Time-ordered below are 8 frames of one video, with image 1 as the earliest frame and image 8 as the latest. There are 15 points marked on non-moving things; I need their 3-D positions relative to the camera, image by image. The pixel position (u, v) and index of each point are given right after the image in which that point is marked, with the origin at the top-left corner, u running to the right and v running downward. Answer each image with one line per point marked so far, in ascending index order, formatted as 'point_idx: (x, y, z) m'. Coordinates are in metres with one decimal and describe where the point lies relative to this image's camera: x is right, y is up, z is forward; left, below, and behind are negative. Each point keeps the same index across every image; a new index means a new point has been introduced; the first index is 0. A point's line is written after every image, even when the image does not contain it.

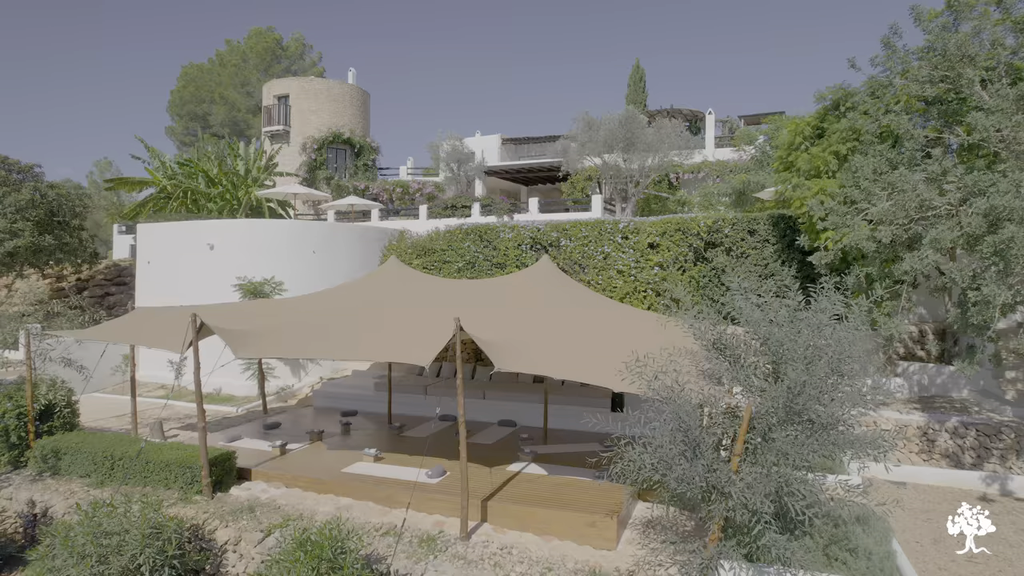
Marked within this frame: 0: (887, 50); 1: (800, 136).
0: (+7.1, +4.5, +13.3) m
1: (+6.2, +3.3, +15.2) m
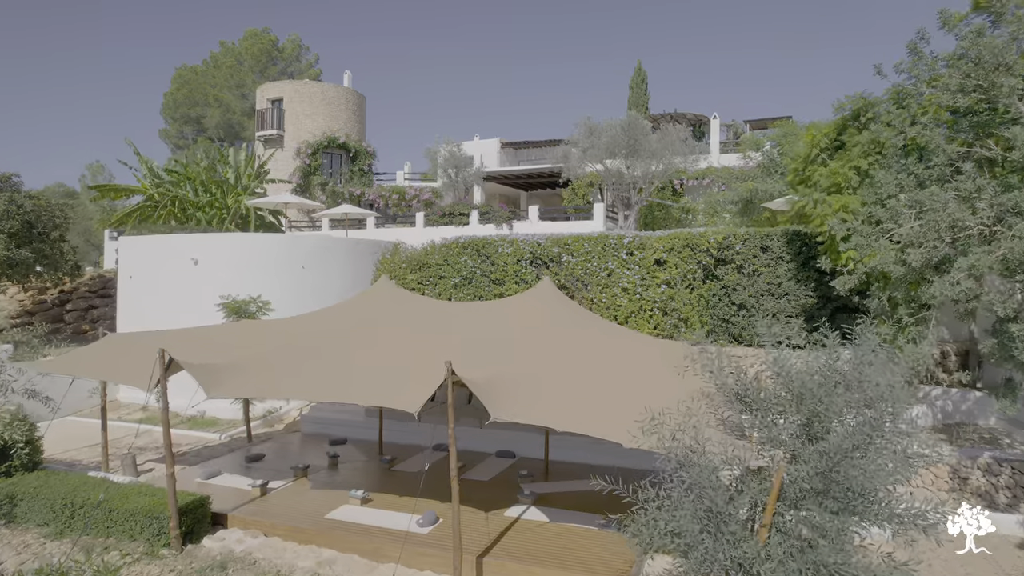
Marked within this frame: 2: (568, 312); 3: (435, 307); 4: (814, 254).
0: (+7.0, +4.1, +12.4) m
1: (+6.2, +2.8, +14.3) m
2: (+1.0, -0.4, +12.8) m
3: (-1.5, -0.4, +13.3) m
4: (+6.3, +0.7, +14.7) m
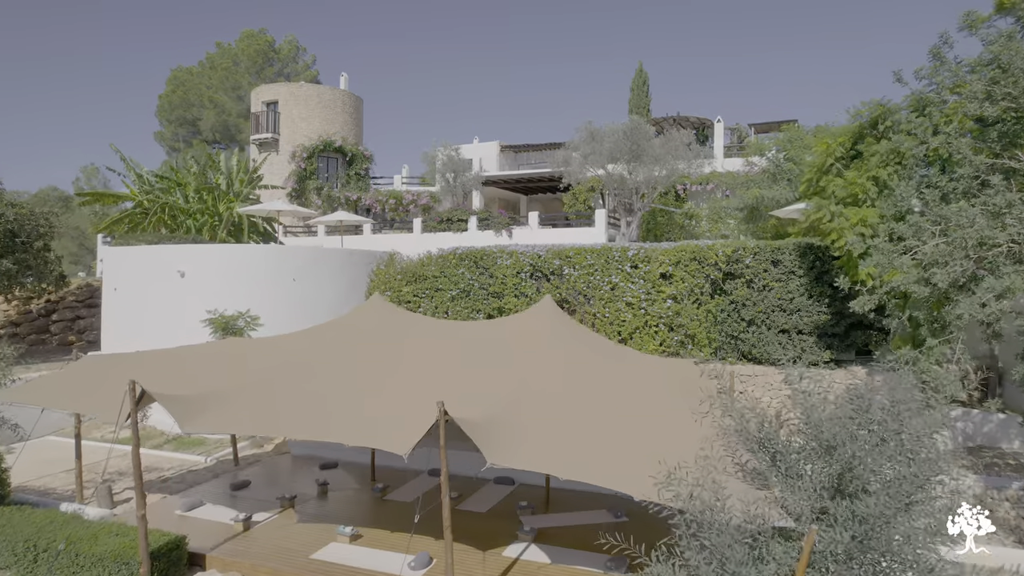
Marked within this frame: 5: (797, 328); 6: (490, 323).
0: (+7.0, +3.7, +11.7) m
1: (+6.2, +2.5, +13.6) m
2: (+1.0, -0.7, +12.1) m
3: (-1.5, -0.7, +12.6) m
4: (+6.3, +0.4, +14.0) m
5: (+5.8, -0.8, +14.3) m
6: (-0.4, -0.6, +12.6) m
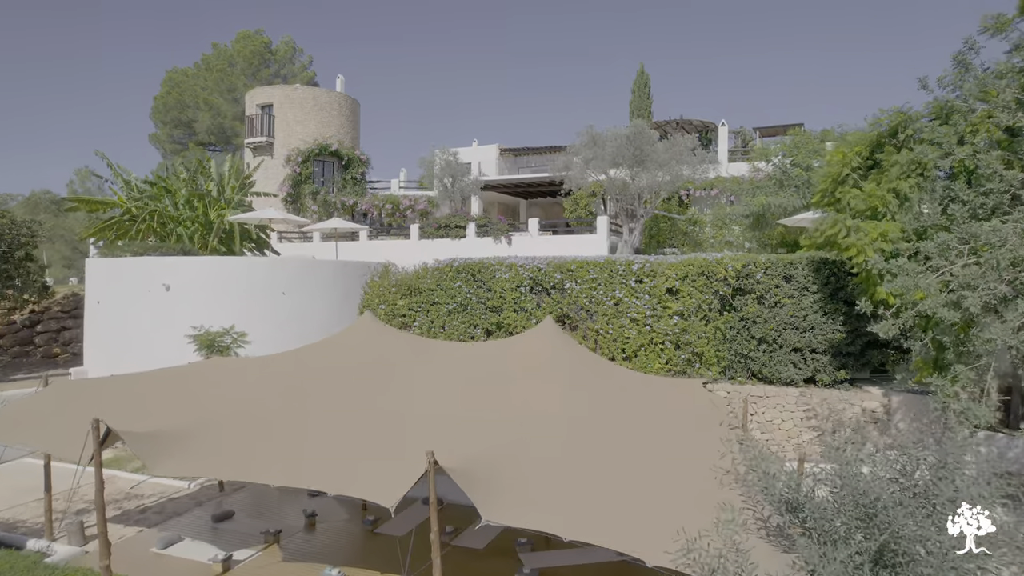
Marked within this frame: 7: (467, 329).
0: (+7.0, +3.4, +11.0) m
1: (+6.1, +2.2, +12.9) m
2: (+1.0, -1.1, +11.4) m
3: (-1.5, -1.0, +11.9) m
4: (+6.3, +0.1, +13.3) m
5: (+5.8, -1.1, +13.6) m
6: (-0.4, -0.9, +11.9) m
7: (-1.1, -1.0, +16.3) m
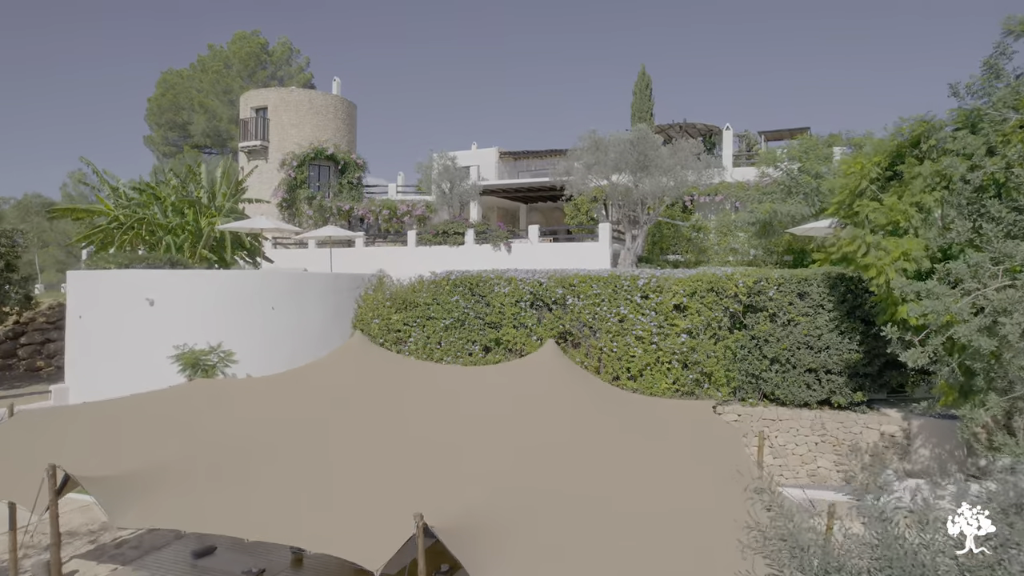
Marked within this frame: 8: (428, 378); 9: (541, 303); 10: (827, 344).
0: (+7.0, +3.1, +10.3) m
1: (+6.1, +1.9, +12.2) m
2: (+1.0, -1.4, +10.7) m
3: (-1.5, -1.3, +11.2) m
4: (+6.2, -0.2, +12.6) m
5: (+5.7, -1.5, +13.0) m
6: (-0.4, -1.3, +11.2) m
7: (-1.1, -1.3, +15.6) m
8: (-1.2, -1.4, +10.9) m
9: (+0.6, -0.3, +14.9) m
10: (+5.8, -1.0, +12.9) m
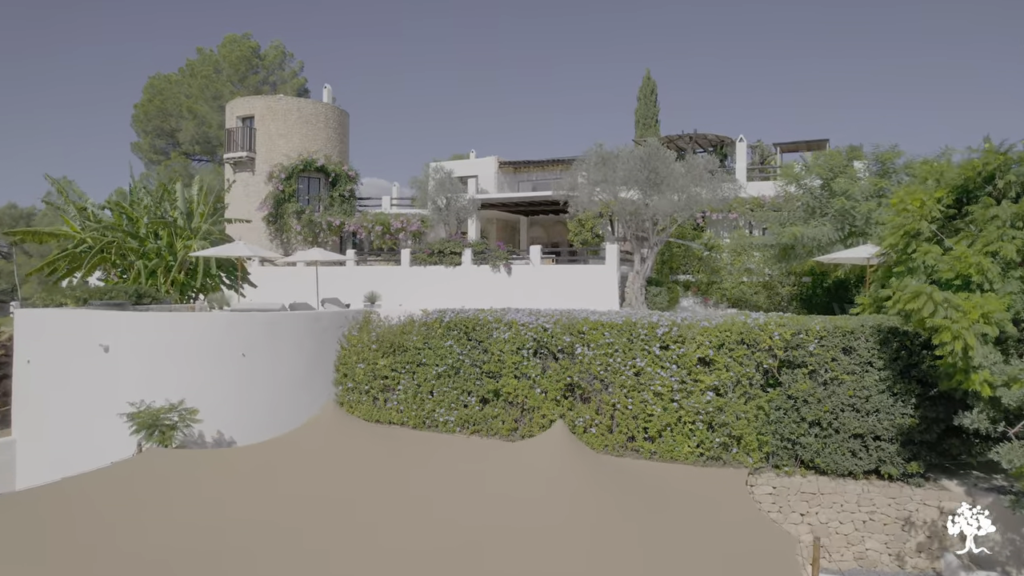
0: (+7.0, +2.2, +8.6) m
1: (+6.1, +1.0, +10.5) m
2: (+1.0, -2.3, +9.0) m
3: (-1.5, -2.2, +9.5) m
4: (+6.3, -1.1, +10.9) m
5: (+5.8, -2.3, +11.2) m
6: (-0.4, -2.1, +9.5) m
7: (-1.0, -2.1, +13.9) m
8: (-1.2, -2.2, +9.2) m
9: (+0.6, -1.2, +13.2) m
10: (+5.8, -1.9, +11.2) m
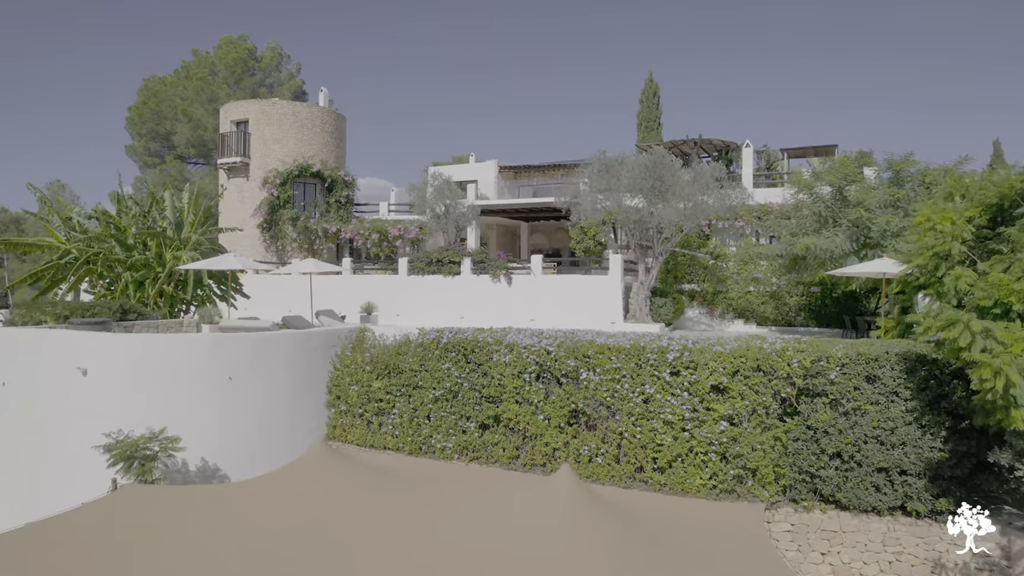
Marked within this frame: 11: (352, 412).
0: (+7.0, +1.9, +7.9) m
1: (+6.2, +0.7, +9.8) m
2: (+1.0, -2.6, +8.3) m
3: (-1.5, -2.6, +8.8) m
4: (+6.3, -1.5, +10.2) m
5: (+5.8, -2.7, +10.5) m
6: (-0.4, -2.5, +8.8) m
7: (-1.0, -2.5, +13.2) m
8: (-1.2, -2.6, +8.5) m
9: (+0.6, -1.6, +12.5) m
10: (+5.8, -2.2, +10.4) m
11: (-3.3, -2.5, +14.4) m
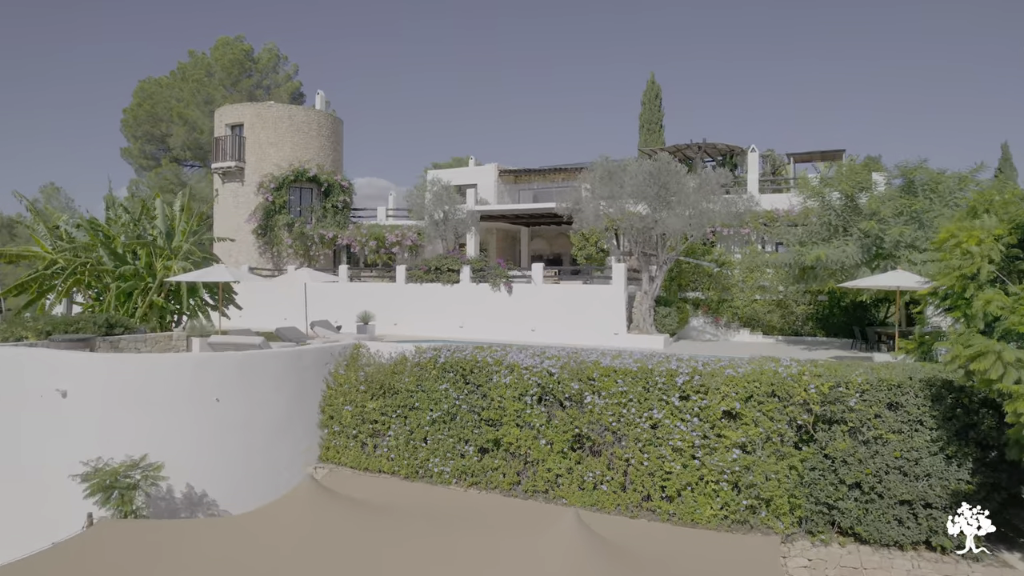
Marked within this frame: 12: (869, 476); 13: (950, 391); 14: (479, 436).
0: (+7.0, +1.6, +7.3) m
1: (+6.2, +0.4, +9.2) m
2: (+1.0, -2.9, +7.7) m
3: (-1.5, -2.9, +8.2) m
4: (+6.3, -1.8, +9.6) m
5: (+5.8, -3.0, +9.9) m
6: (-0.4, -2.8, +8.2) m
7: (-1.0, -2.8, +12.6) m
8: (-1.2, -2.9, +7.9) m
9: (+0.7, -1.9, +11.9) m
10: (+5.8, -2.6, +9.8) m
11: (-3.3, -2.8, +13.8) m
12: (+5.1, -2.7, +10.1) m
13: (+6.0, -1.4, +9.7) m
14: (-0.6, -2.6, +12.3) m
